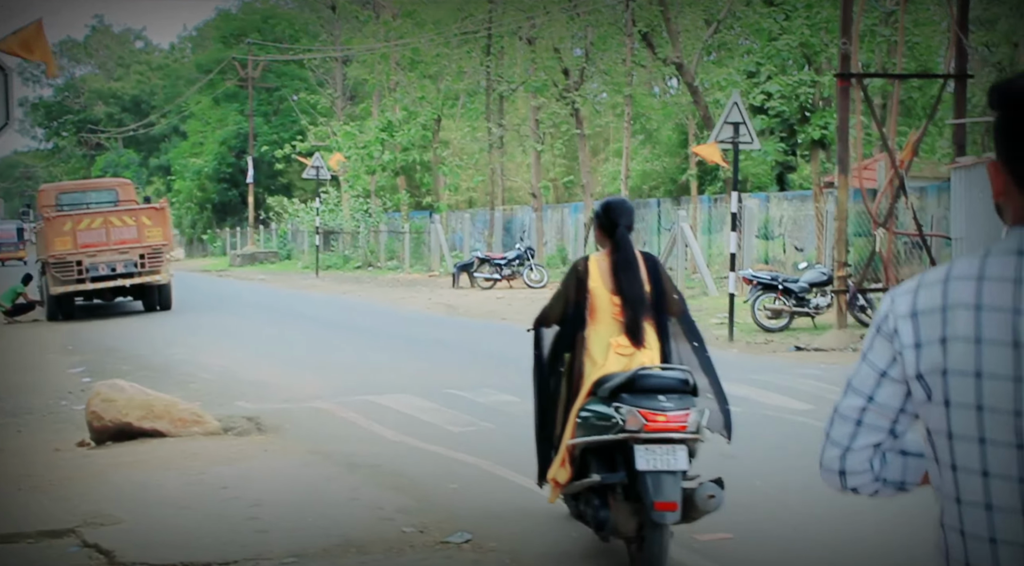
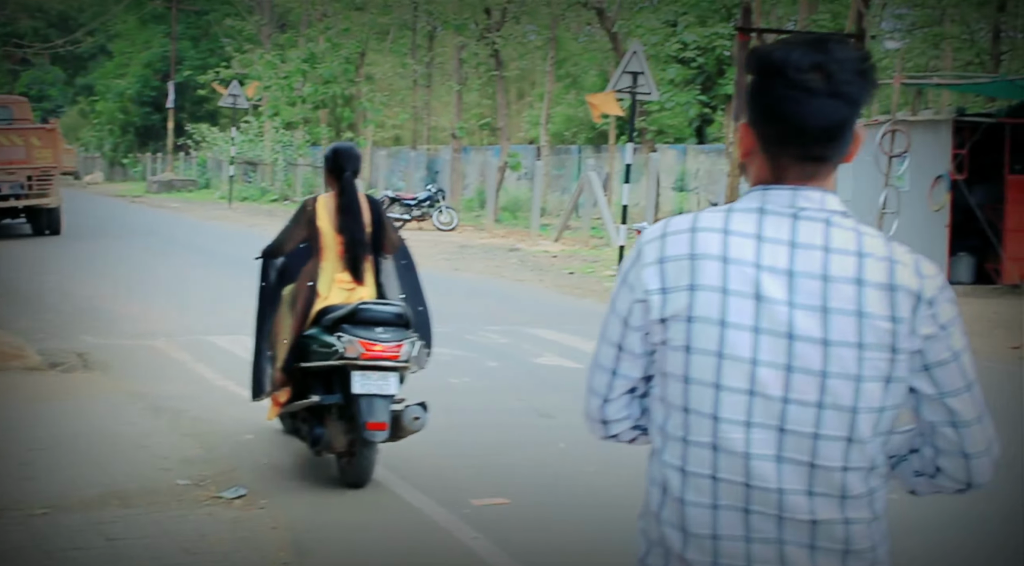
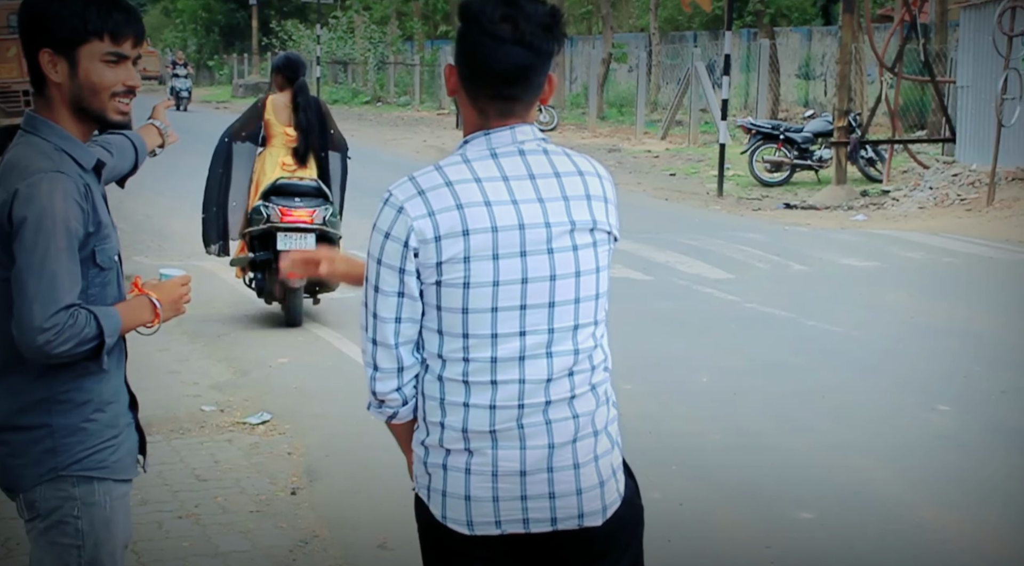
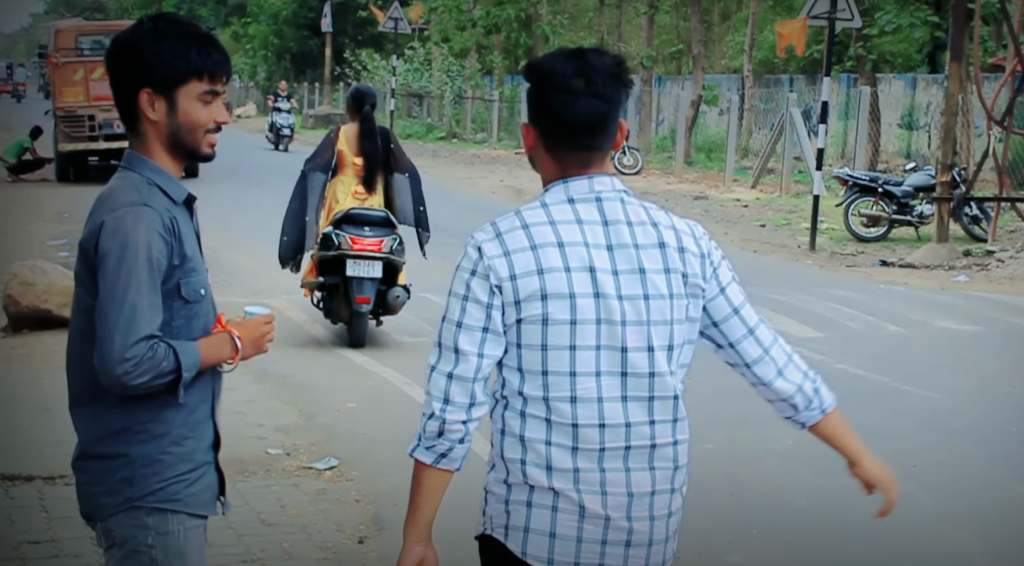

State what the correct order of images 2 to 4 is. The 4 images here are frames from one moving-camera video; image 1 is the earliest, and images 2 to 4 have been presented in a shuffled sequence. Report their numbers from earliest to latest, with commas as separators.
2, 3, 4
